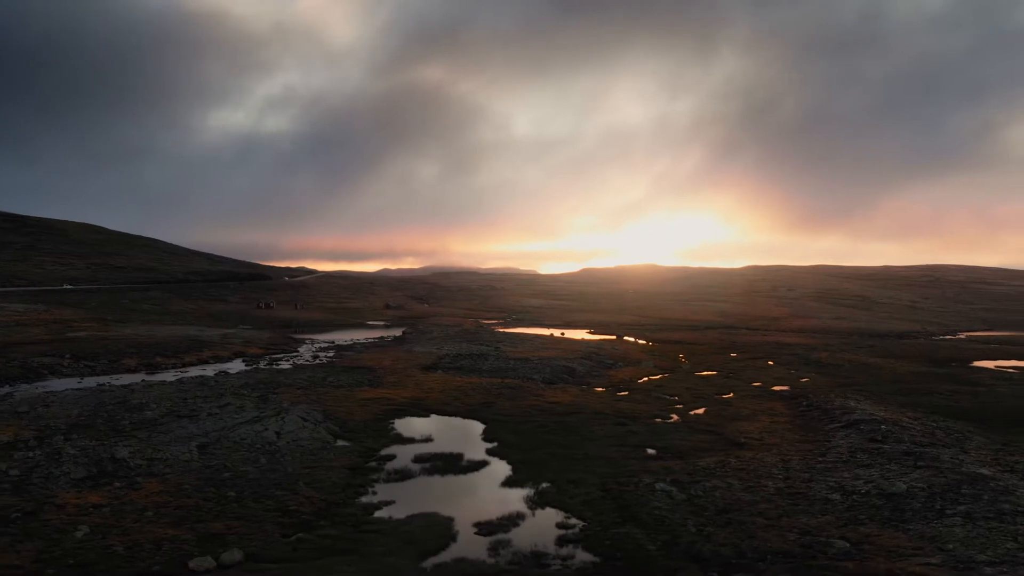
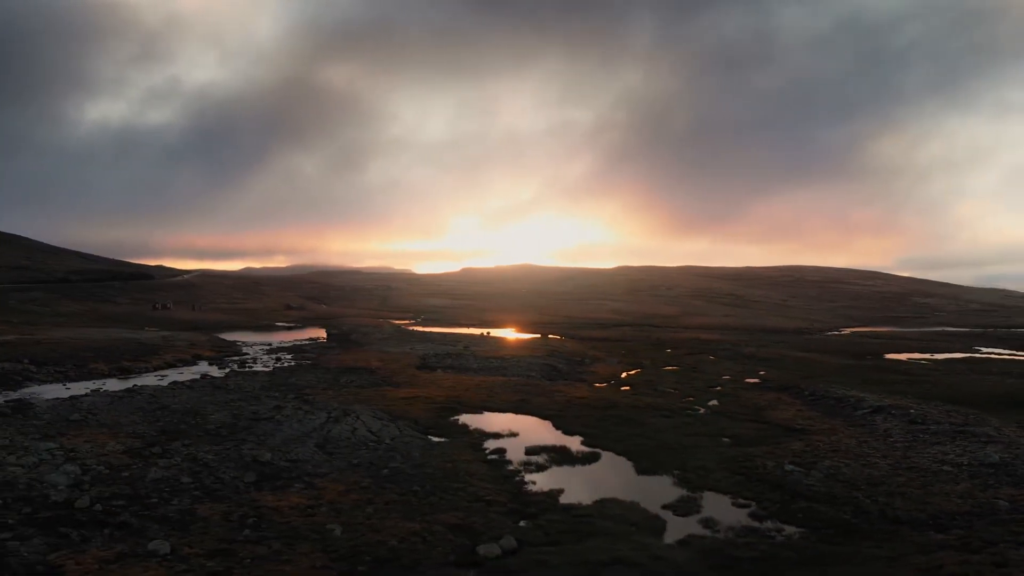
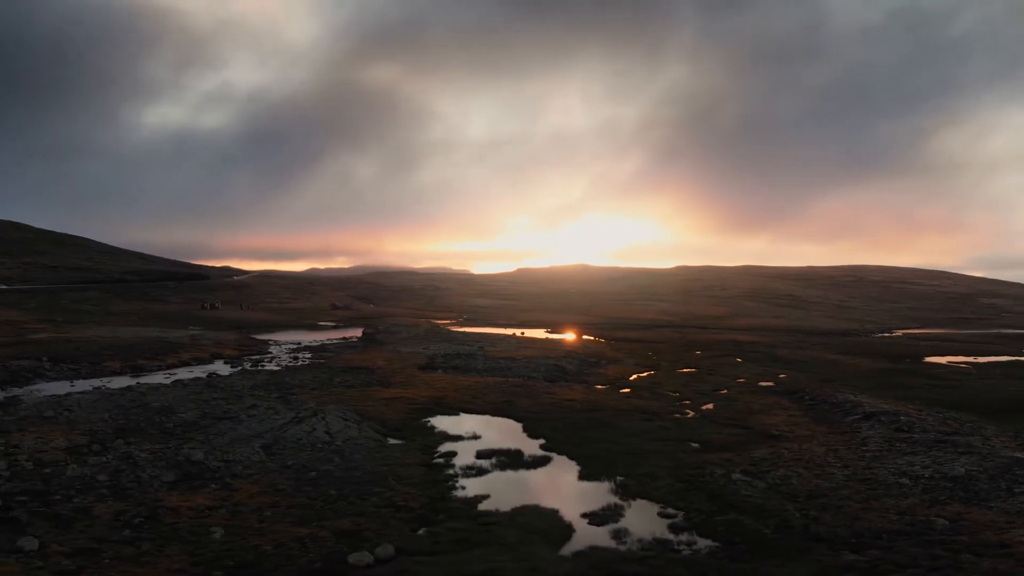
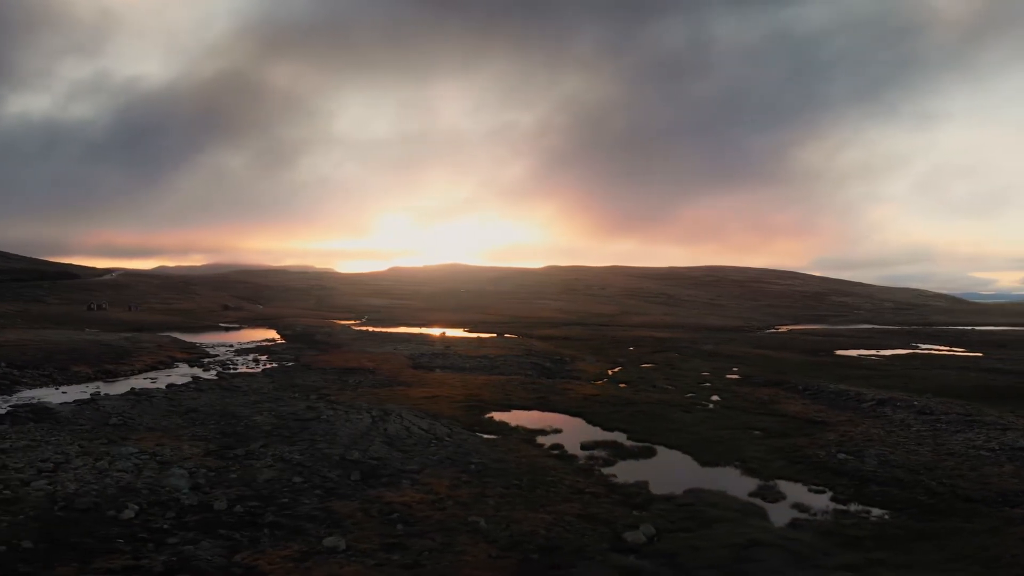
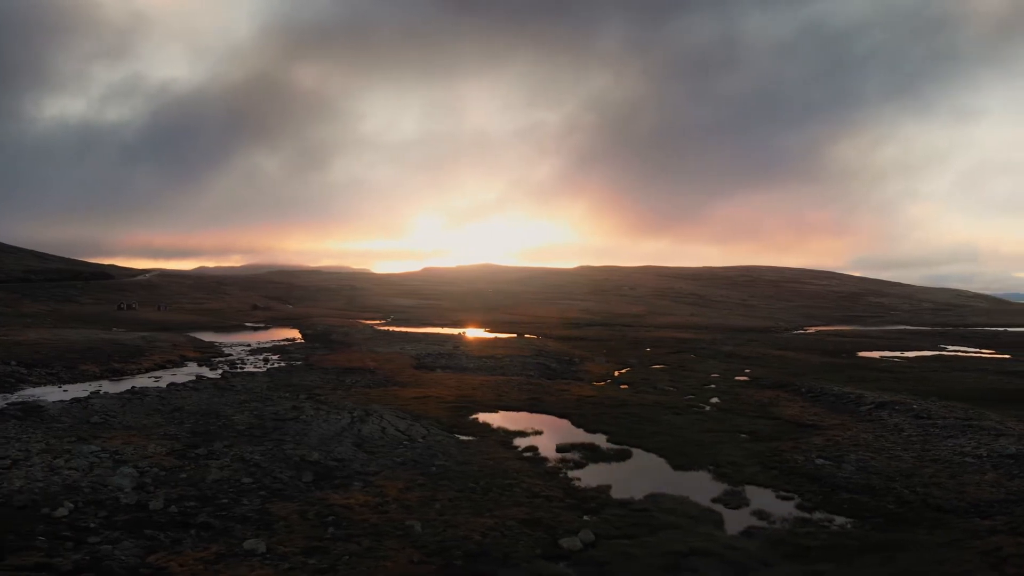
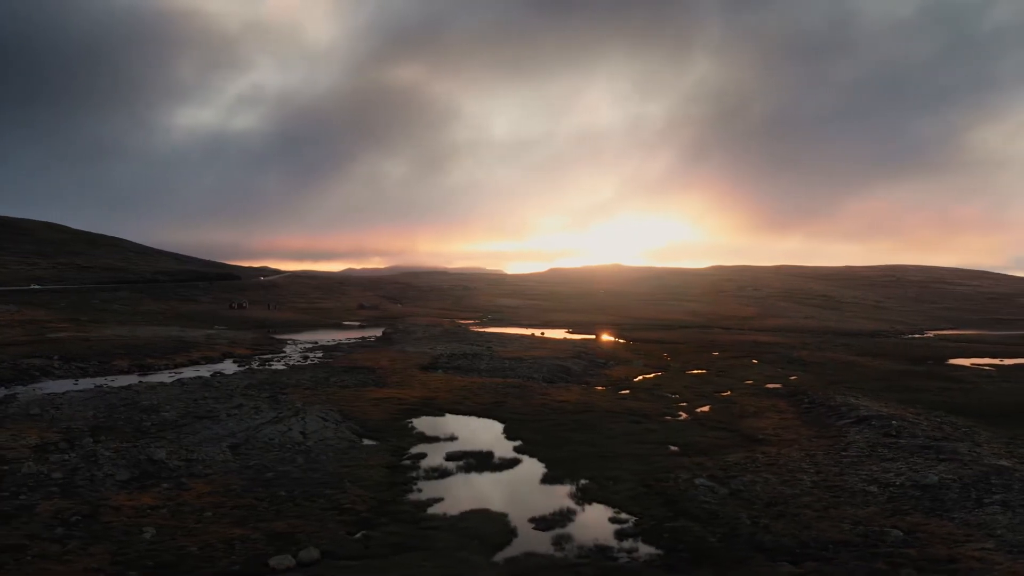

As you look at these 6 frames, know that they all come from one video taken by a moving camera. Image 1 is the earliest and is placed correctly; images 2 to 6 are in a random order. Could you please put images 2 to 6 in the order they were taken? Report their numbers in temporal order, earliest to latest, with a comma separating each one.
6, 3, 2, 5, 4
